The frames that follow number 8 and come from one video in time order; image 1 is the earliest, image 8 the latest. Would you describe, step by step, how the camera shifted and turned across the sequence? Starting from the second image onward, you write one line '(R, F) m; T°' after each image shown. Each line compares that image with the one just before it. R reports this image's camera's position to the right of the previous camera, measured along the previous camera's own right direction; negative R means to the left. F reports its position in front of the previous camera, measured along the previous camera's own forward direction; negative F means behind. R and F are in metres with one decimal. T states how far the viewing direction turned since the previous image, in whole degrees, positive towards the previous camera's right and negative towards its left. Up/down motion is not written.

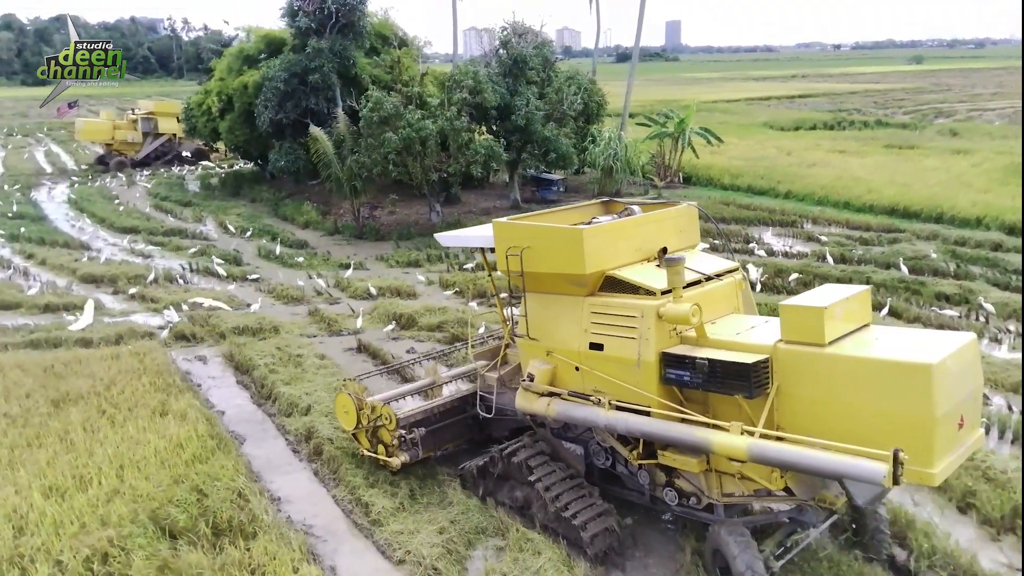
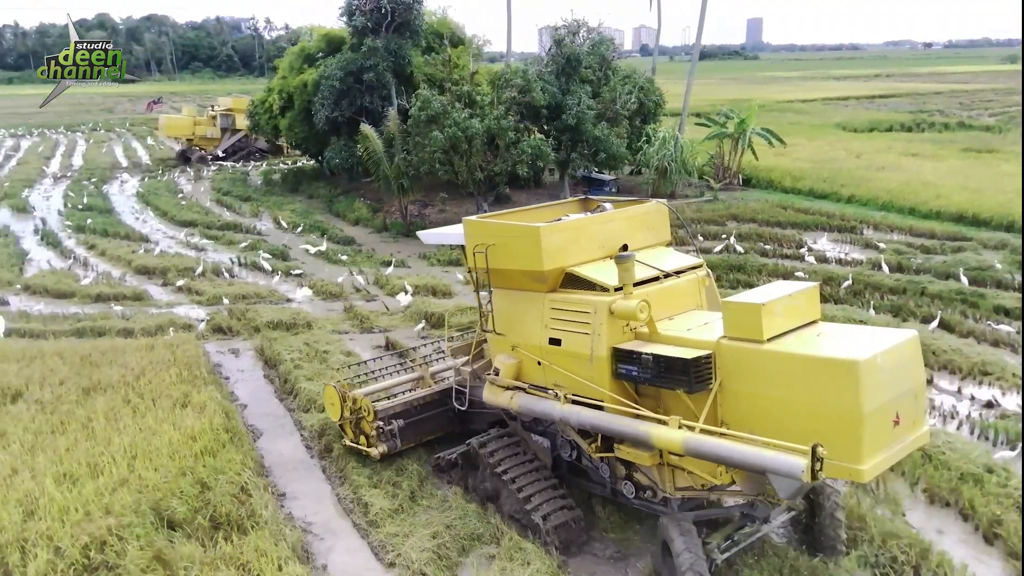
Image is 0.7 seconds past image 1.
(+0.5, +0.1) m; -5°
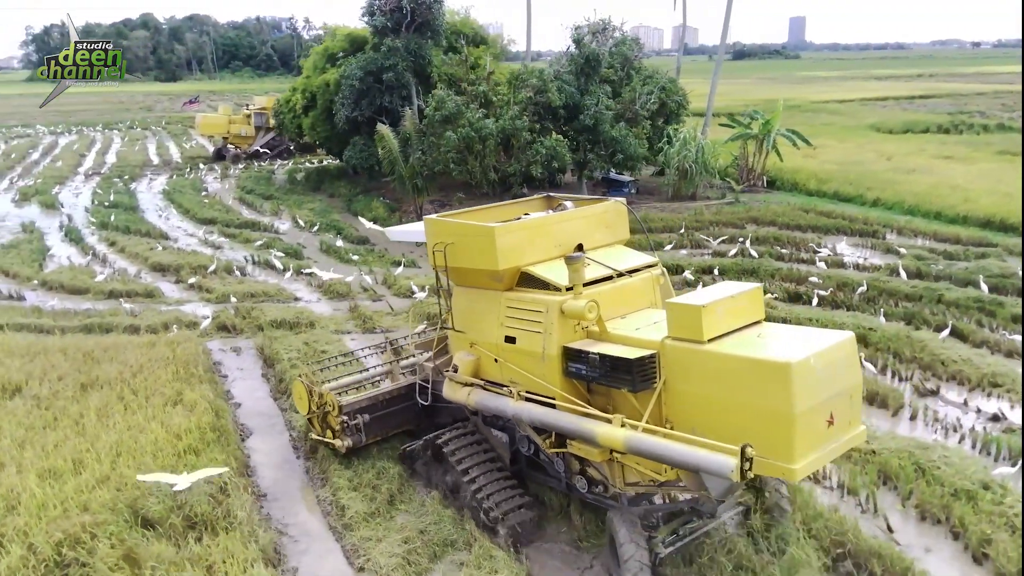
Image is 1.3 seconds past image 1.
(+0.5, +0.1) m; -2°
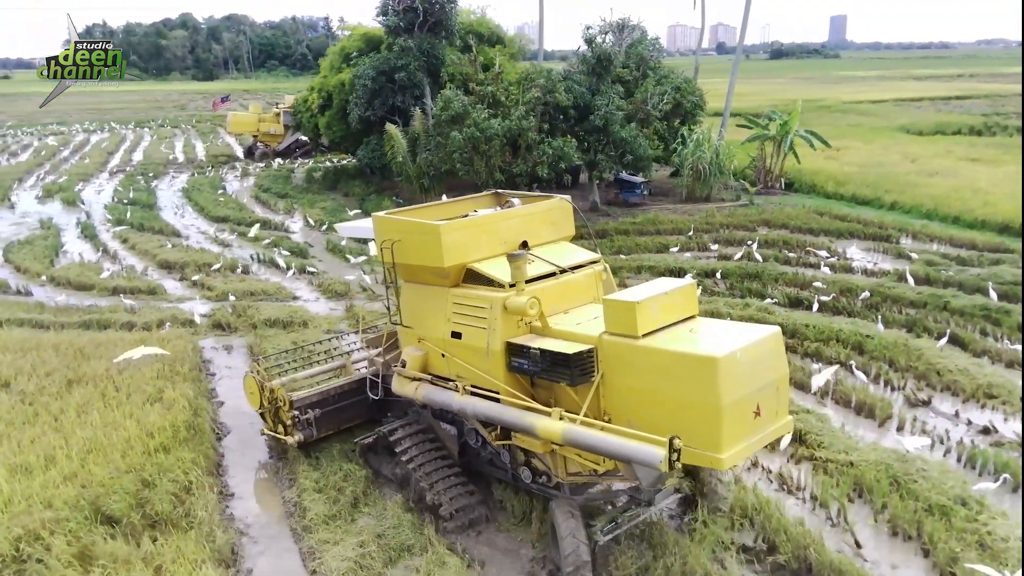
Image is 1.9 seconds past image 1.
(+0.6, +0.1) m; -2°
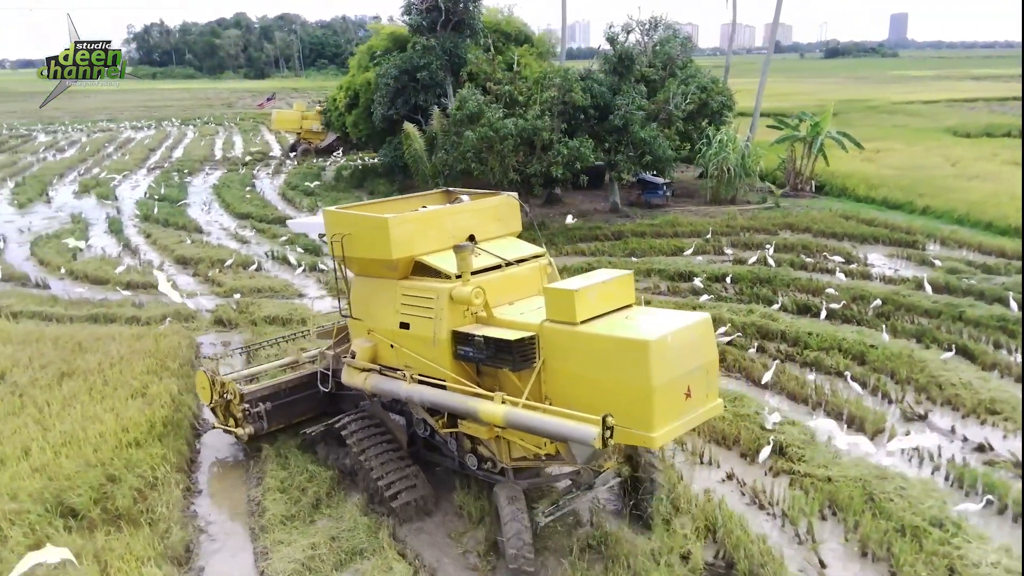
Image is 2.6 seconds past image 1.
(+0.7, +0.1) m; -3°
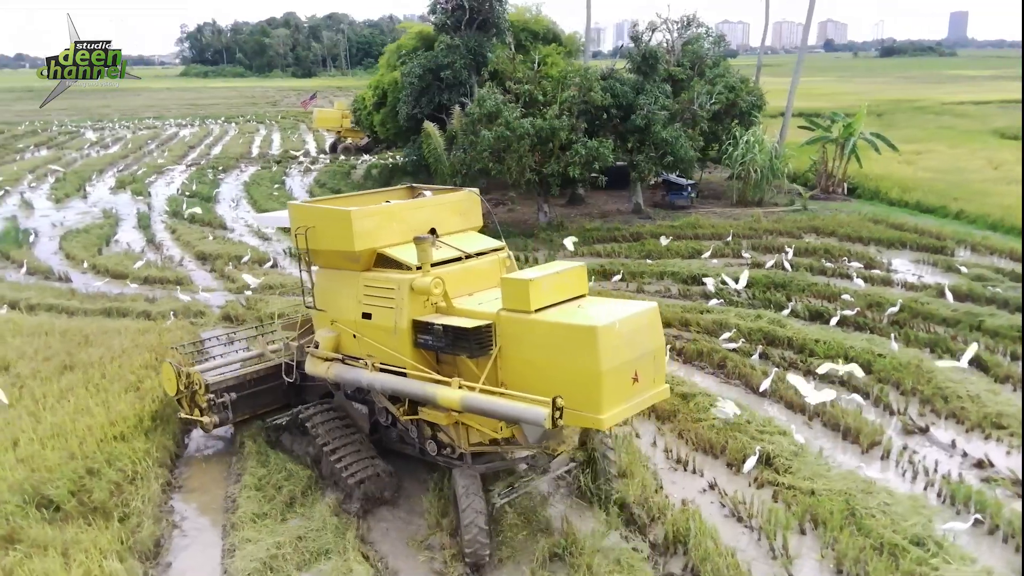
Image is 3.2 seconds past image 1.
(+0.6, +0.1) m; -3°
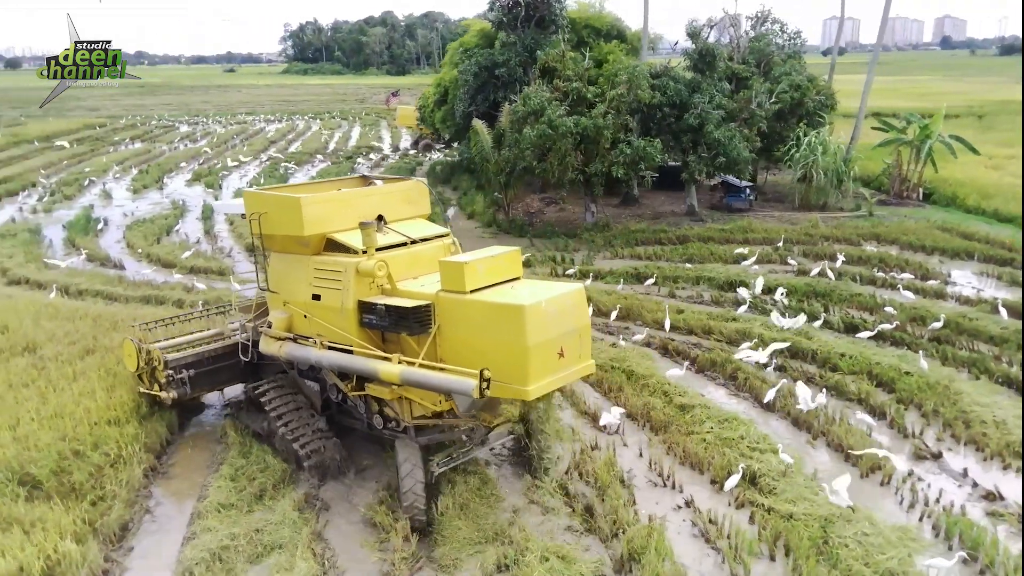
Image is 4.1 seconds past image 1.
(+1.0, +0.2) m; -6°
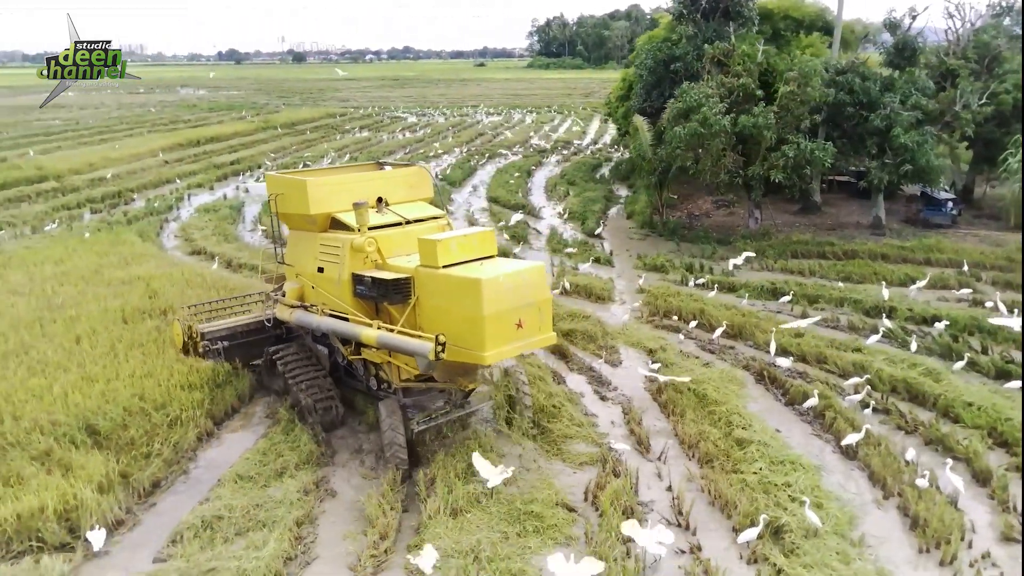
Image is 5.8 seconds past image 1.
(+1.7, +0.6) m; -16°
